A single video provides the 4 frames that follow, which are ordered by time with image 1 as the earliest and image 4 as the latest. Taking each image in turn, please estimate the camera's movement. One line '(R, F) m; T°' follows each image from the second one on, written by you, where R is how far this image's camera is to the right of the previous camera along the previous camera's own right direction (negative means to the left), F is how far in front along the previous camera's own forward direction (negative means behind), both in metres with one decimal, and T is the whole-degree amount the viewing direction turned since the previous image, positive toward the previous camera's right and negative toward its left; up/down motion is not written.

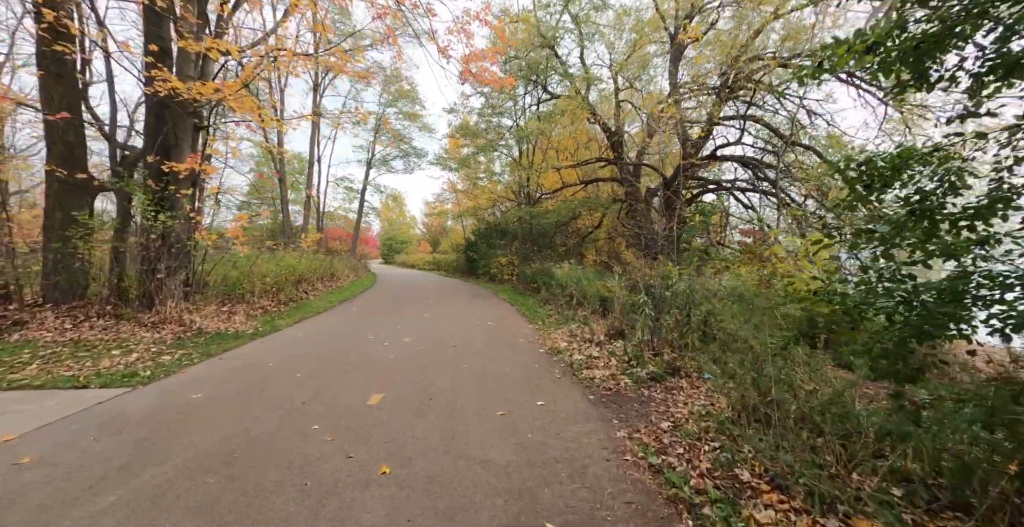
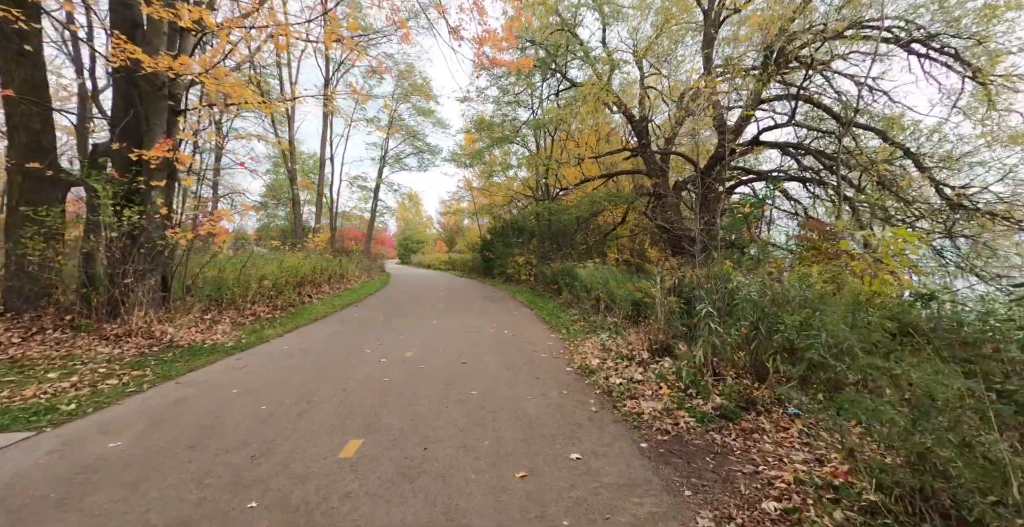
(-0.1, +1.1) m; -2°
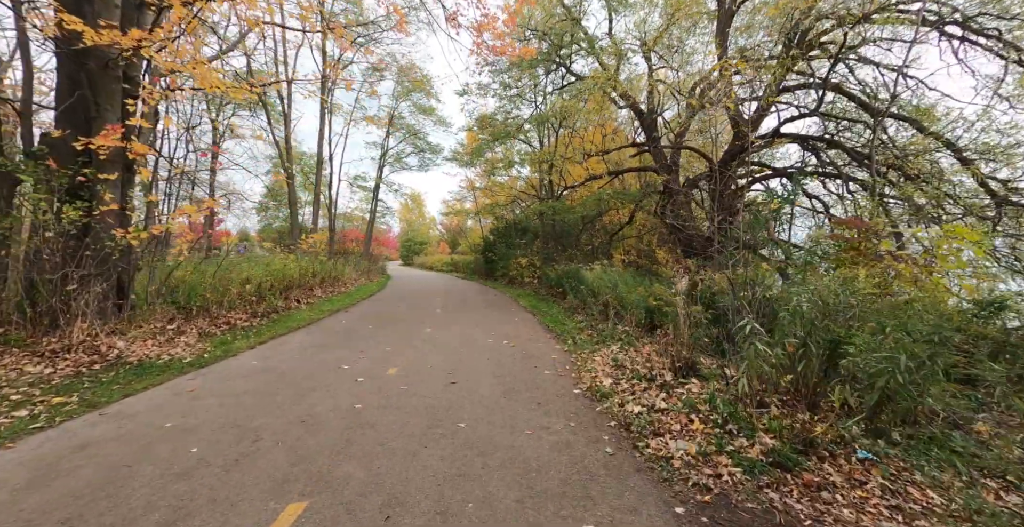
(+0.1, +0.8) m; -1°
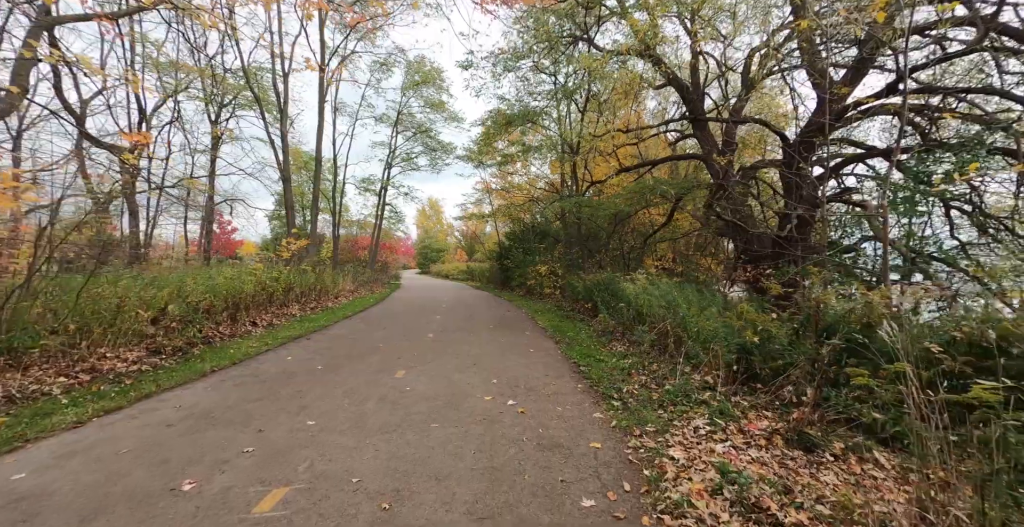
(+0.1, +2.8) m; -3°
